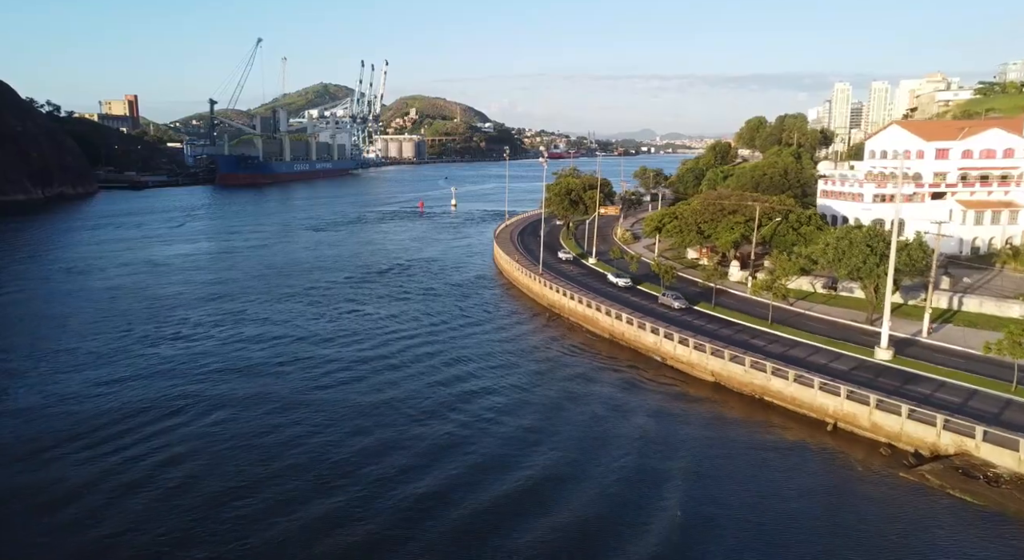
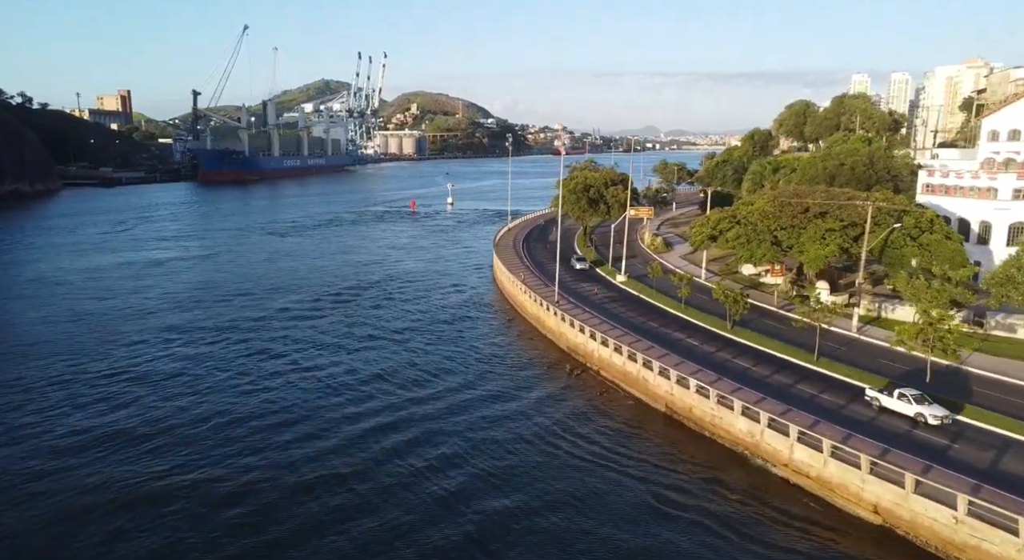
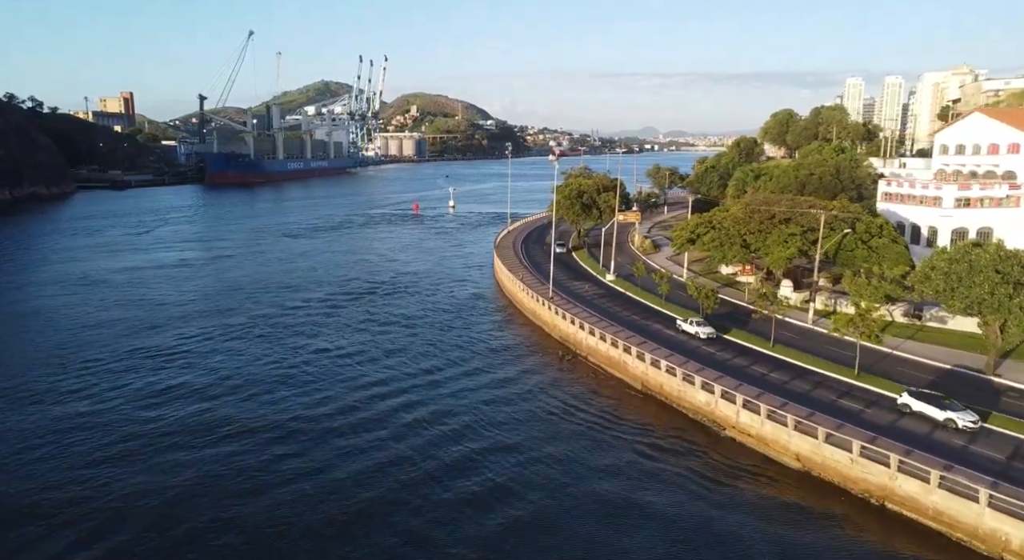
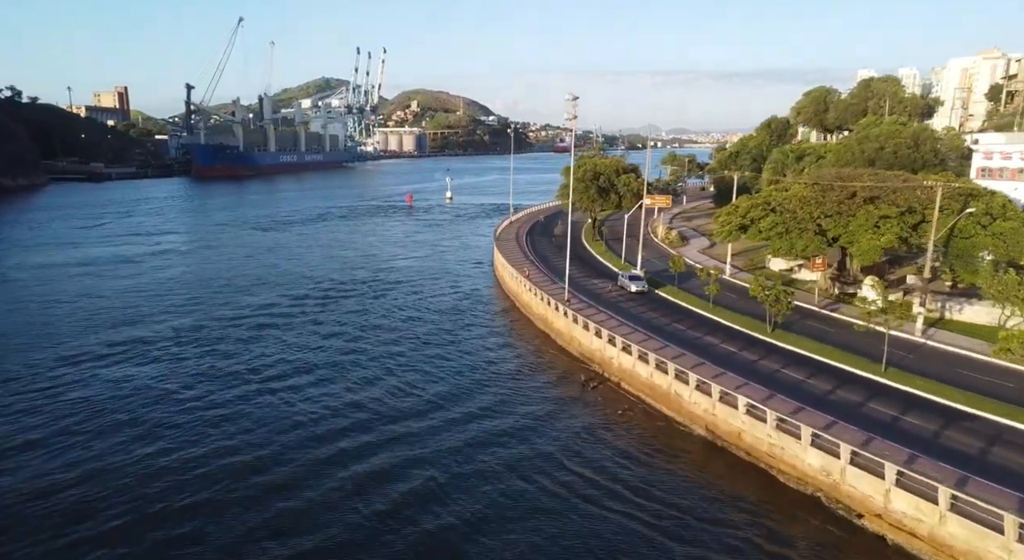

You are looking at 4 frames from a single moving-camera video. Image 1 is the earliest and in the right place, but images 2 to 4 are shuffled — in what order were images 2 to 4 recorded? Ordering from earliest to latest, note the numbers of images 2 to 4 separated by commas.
3, 2, 4
